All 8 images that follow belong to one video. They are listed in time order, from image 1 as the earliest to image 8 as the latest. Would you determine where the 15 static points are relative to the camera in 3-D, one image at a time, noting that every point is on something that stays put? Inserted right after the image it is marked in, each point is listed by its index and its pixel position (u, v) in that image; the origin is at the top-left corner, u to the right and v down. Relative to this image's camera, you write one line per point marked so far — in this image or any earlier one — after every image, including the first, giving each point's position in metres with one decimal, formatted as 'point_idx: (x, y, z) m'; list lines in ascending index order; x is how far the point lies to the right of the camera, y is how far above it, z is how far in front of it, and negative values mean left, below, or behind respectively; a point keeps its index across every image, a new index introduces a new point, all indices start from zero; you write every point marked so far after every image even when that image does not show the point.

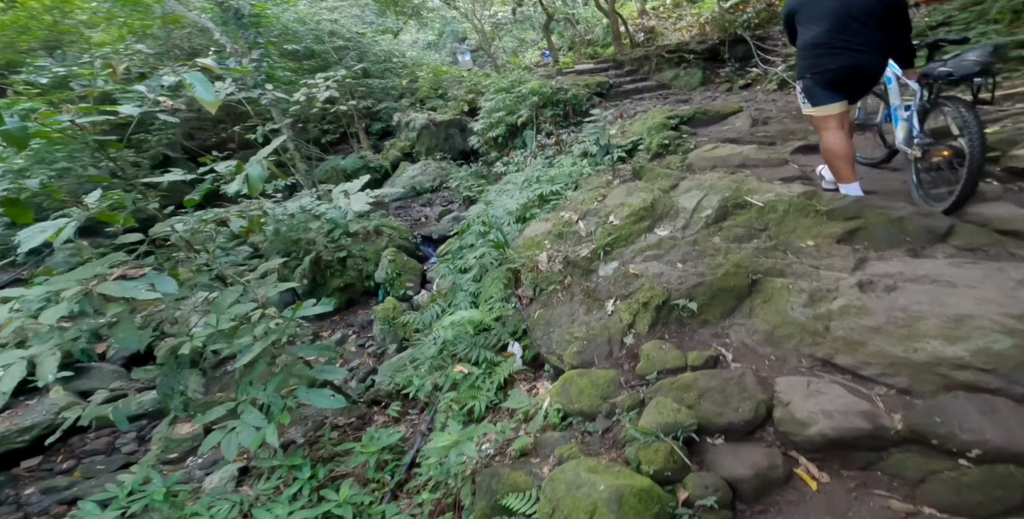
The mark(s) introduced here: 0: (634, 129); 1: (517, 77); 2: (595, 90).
0: (+2.0, +2.2, +7.2) m
1: (+0.3, +4.8, +11.9) m
2: (+2.3, +4.6, +12.2) m
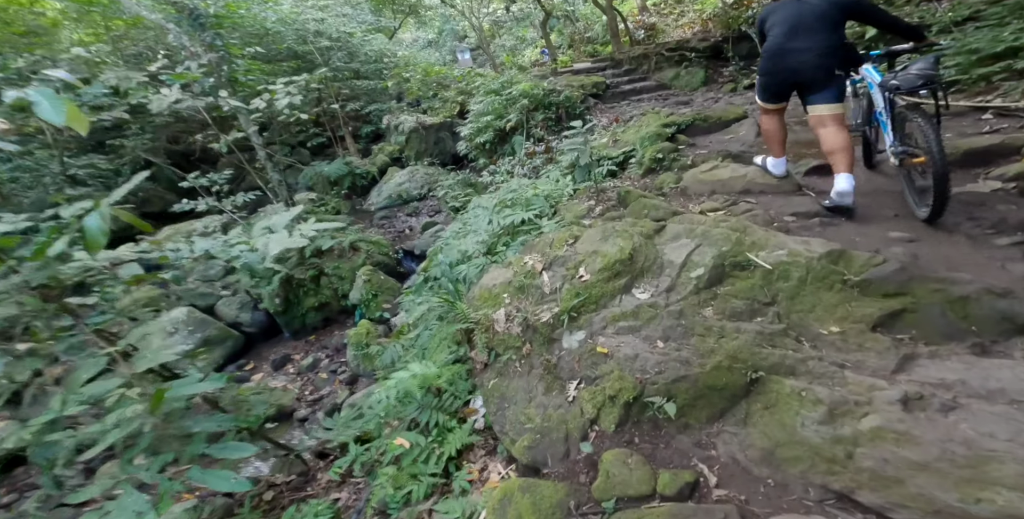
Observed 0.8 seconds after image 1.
0: (+1.7, +1.8, +6.4) m
1: (0.0, +4.5, +11.1) m
2: (+2.0, +4.3, +11.4) m
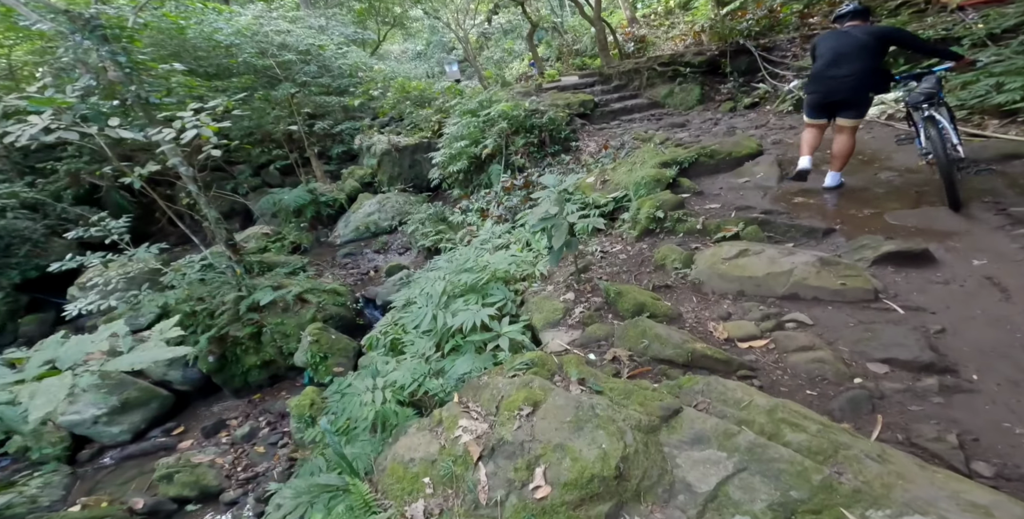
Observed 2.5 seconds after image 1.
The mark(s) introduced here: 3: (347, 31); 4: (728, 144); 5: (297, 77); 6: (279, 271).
0: (+1.3, +1.0, +5.2) m
1: (-0.6, +3.6, +9.9) m
2: (+1.5, +3.4, +10.2) m
3: (-5.7, +8.1, +15.7) m
4: (+2.4, +1.3, +4.8) m
5: (-5.2, +4.6, +10.8) m
6: (-4.0, -0.2, +7.6) m
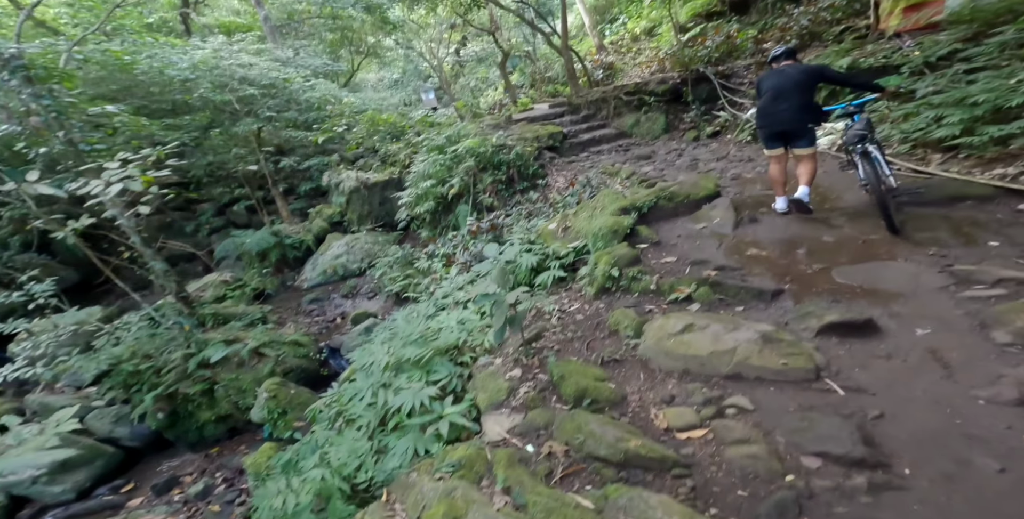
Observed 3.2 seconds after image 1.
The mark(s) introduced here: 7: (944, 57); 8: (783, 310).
0: (+0.8, +0.5, +5.2) m
1: (-1.3, +2.8, +10.0) m
2: (+0.8, +2.6, +10.3) m
3: (-6.8, +6.8, +15.8) m
4: (+1.9, +0.9, +4.9) m
5: (-6.0, +3.5, +10.7) m
6: (-4.5, -1.0, +7.4) m
7: (+5.7, +2.8, +6.0) m
8: (+1.7, -0.3, +2.9) m
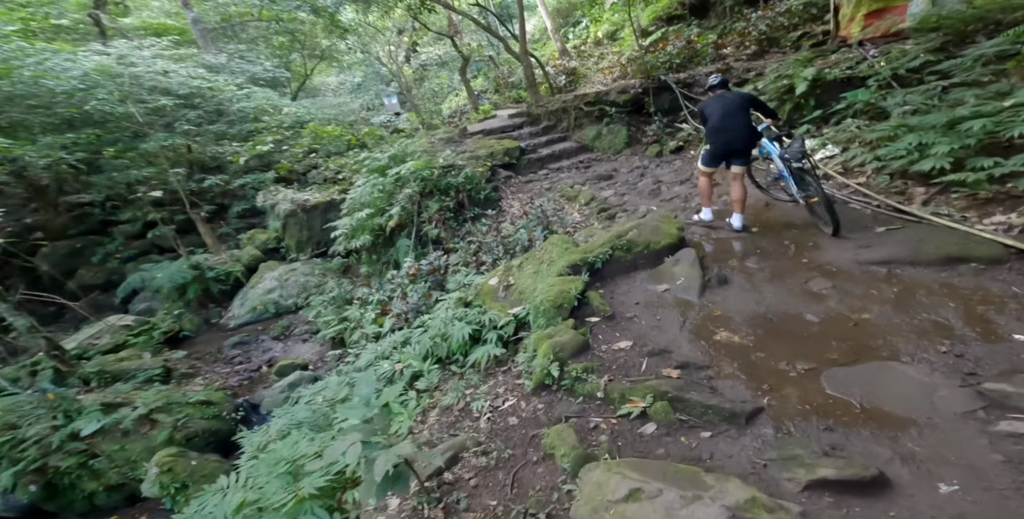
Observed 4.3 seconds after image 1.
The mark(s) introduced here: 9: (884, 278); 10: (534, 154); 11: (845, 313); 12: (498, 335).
0: (+0.1, -0.1, +4.5) m
1: (-2.3, +2.1, +9.1) m
2: (-0.3, +2.1, +9.5) m
3: (-8.2, +6.0, +14.6) m
4: (+1.3, +0.3, +4.2) m
5: (-7.0, +2.8, +9.5) m
6: (-5.3, -1.7, +6.3) m
7: (+4.9, +2.3, +5.6) m
8: (+1.2, -0.9, +2.2) m
9: (+2.6, -0.1, +3.1) m
10: (+0.5, +2.2, +9.7) m
11: (+2.2, -0.4, +3.0) m
12: (-0.2, -0.6, +3.9) m
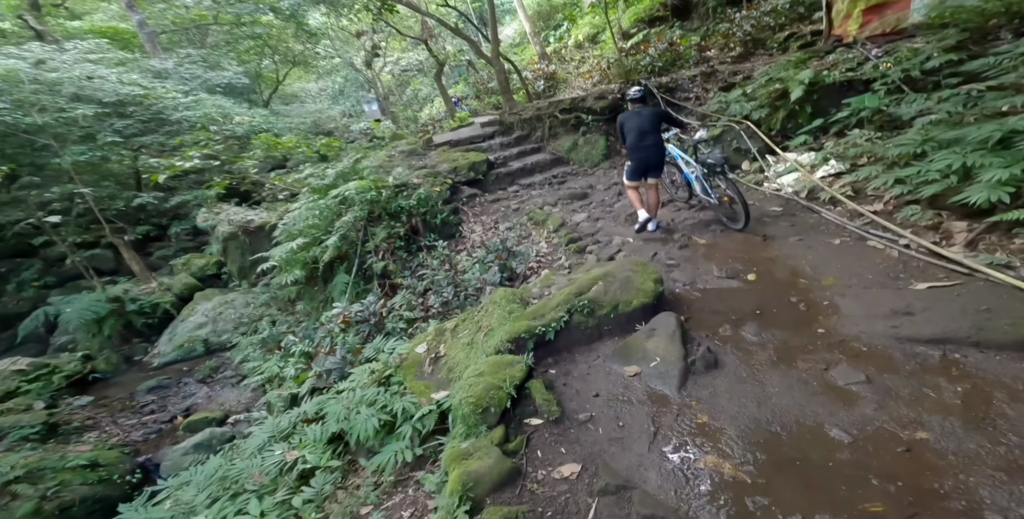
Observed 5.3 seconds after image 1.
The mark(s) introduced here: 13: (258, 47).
0: (-0.4, -0.5, +3.5) m
1: (-2.9, +1.6, +8.1) m
2: (-0.9, +1.6, +8.6) m
3: (-9.0, +5.4, +13.5) m
4: (+0.8, -0.1, +3.3) m
5: (-7.7, +2.2, +8.4) m
6: (-5.8, -2.2, +5.2) m
7: (+4.4, +1.9, +4.7) m
8: (+0.7, -1.3, +1.3) m
9: (+2.1, -0.5, +2.2) m
10: (-0.2, +1.8, +8.8) m
11: (+1.7, -0.8, +2.0) m
12: (-0.7, -1.0, +2.9) m
13: (-7.3, +6.3, +13.5) m
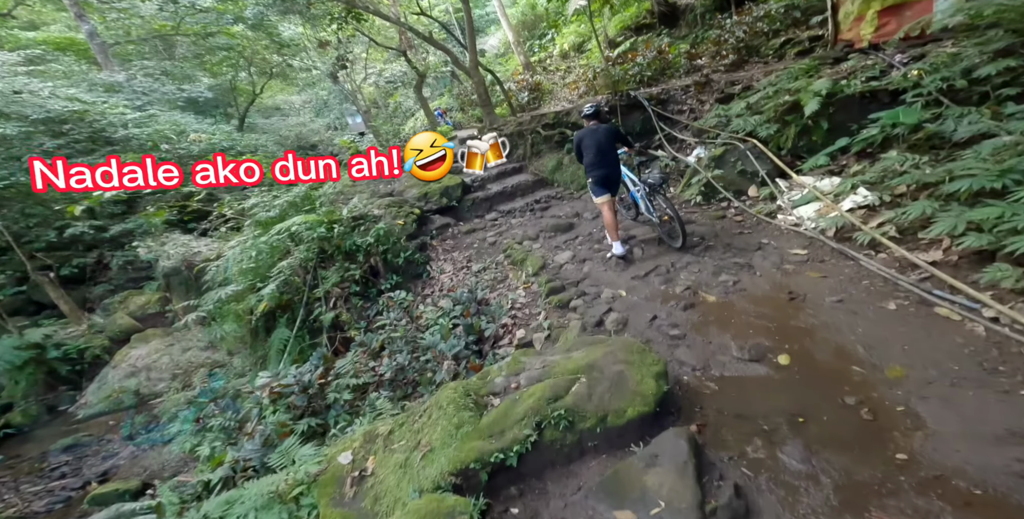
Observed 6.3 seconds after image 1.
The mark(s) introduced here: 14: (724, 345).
0: (-0.6, -1.0, +2.6) m
1: (-3.3, +1.0, +7.2) m
2: (-1.3, +1.0, +7.7) m
3: (-9.5, +4.6, +12.6) m
4: (+0.5, -0.5, +2.4) m
5: (-8.1, +1.6, +7.5) m
6: (-6.1, -2.8, +4.2) m
7: (+4.0, +1.6, +4.0) m
8: (+0.5, -1.7, +0.4) m
9: (+1.8, -0.9, +1.4) m
10: (-0.6, +1.2, +7.9) m
11: (+1.5, -1.1, +1.2) m
12: (-0.9, -1.5, +2.0) m
13: (-7.8, +5.5, +12.6) m
14: (+1.3, -0.5, +2.8) m
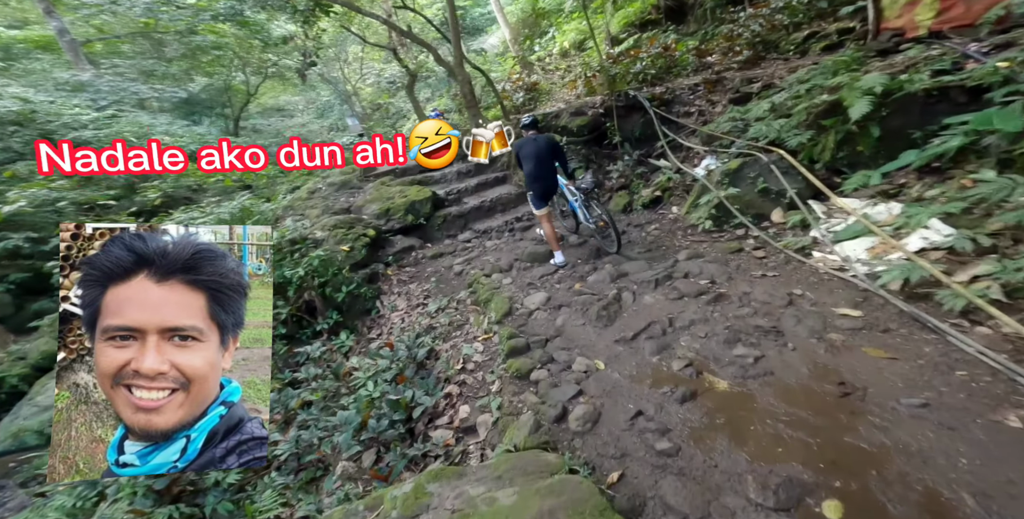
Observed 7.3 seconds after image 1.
0: (-1.0, -1.3, +1.7) m
1: (-3.6, +0.7, +6.3) m
2: (-1.5, +0.7, +6.8) m
3: (-9.7, +4.3, +11.8) m
4: (+0.1, -0.9, +1.4) m
5: (-8.3, +1.3, +6.7) m
6: (-6.4, -3.1, +3.4) m
7: (+3.7, +1.2, +3.0) m
8: (+0.1, -2.0, -0.6) m
9: (+1.4, -1.3, +0.4) m
10: (-0.8, +0.9, +7.0) m
11: (+1.1, -1.5, +0.2) m
12: (-1.3, -1.8, +1.1) m
13: (-8.0, +5.2, +11.8) m
14: (+0.9, -0.8, +1.8) m
